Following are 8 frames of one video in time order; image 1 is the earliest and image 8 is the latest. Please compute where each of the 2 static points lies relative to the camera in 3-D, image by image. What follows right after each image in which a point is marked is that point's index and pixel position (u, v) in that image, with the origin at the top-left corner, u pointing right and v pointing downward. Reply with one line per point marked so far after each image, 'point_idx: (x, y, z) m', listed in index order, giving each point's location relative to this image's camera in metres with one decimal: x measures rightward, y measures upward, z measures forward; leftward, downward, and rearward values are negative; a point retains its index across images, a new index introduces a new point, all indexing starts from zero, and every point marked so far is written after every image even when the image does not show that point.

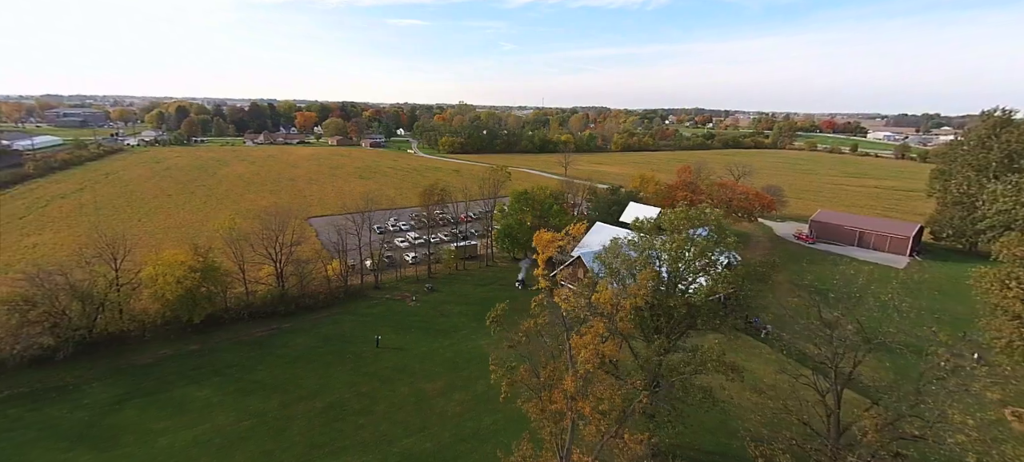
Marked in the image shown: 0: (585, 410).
0: (+2.0, -4.9, +12.1) m
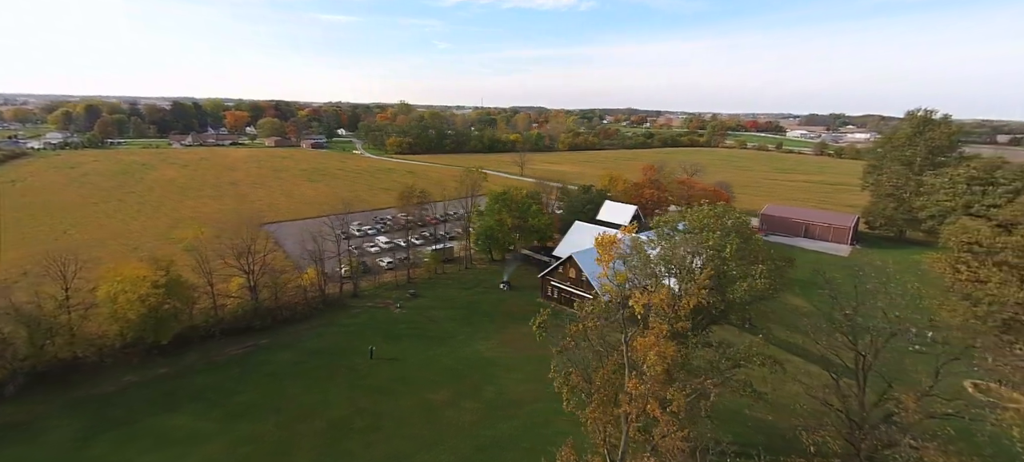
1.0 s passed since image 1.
0: (+3.8, -4.9, +11.9) m
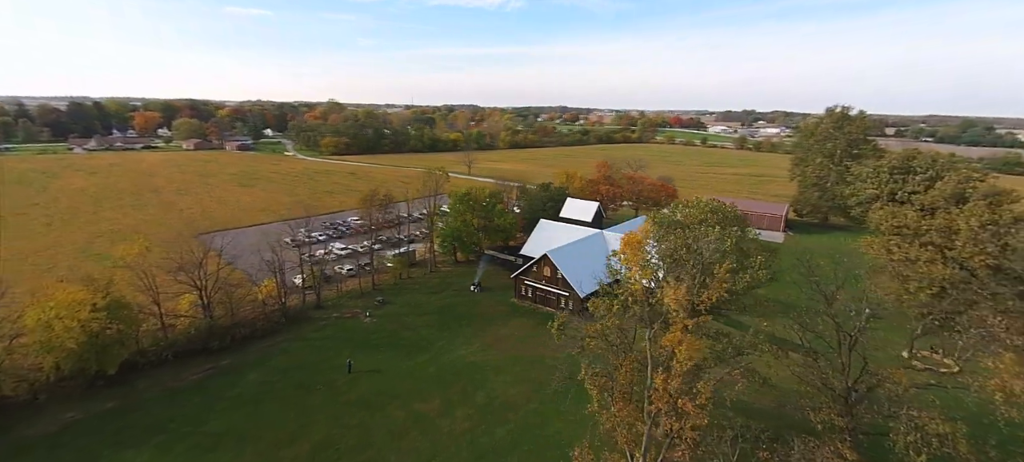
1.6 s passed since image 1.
0: (+4.8, -4.8, +12.2) m
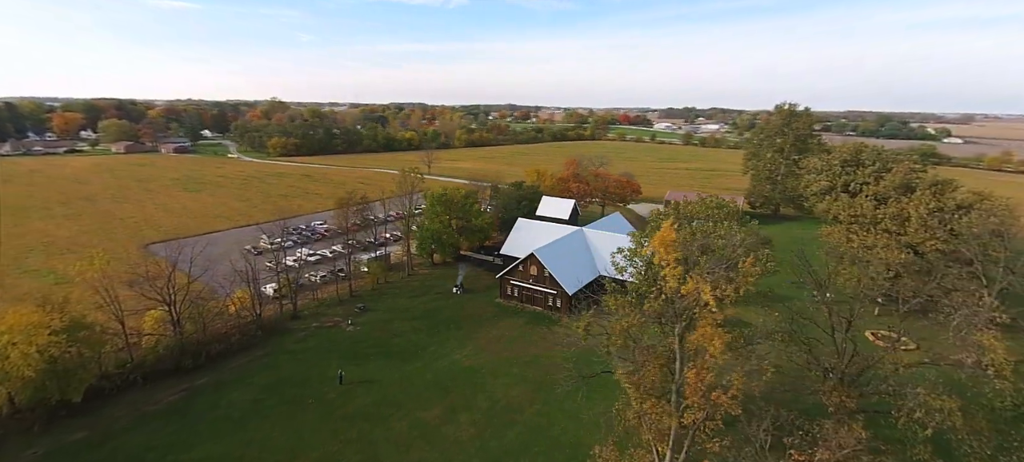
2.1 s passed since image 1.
0: (+5.9, -4.7, +12.5) m
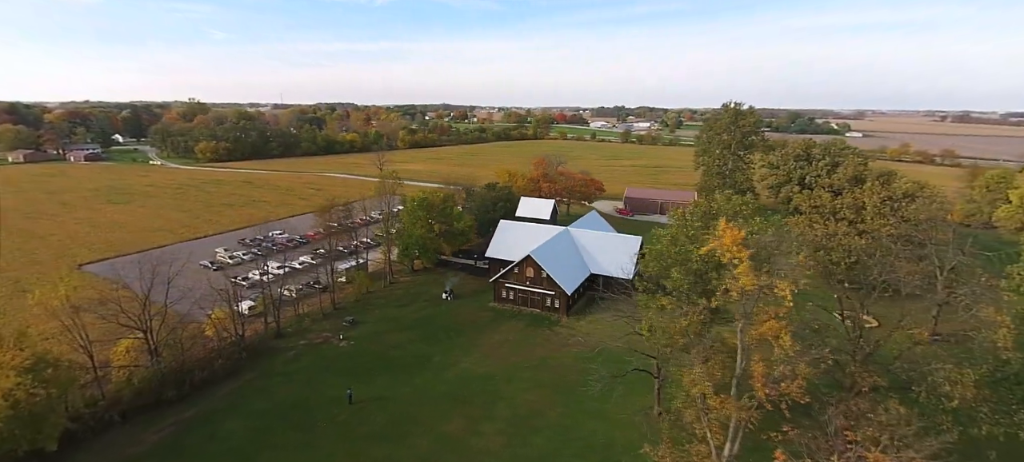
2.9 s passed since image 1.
0: (+8.1, -4.6, +13.0) m
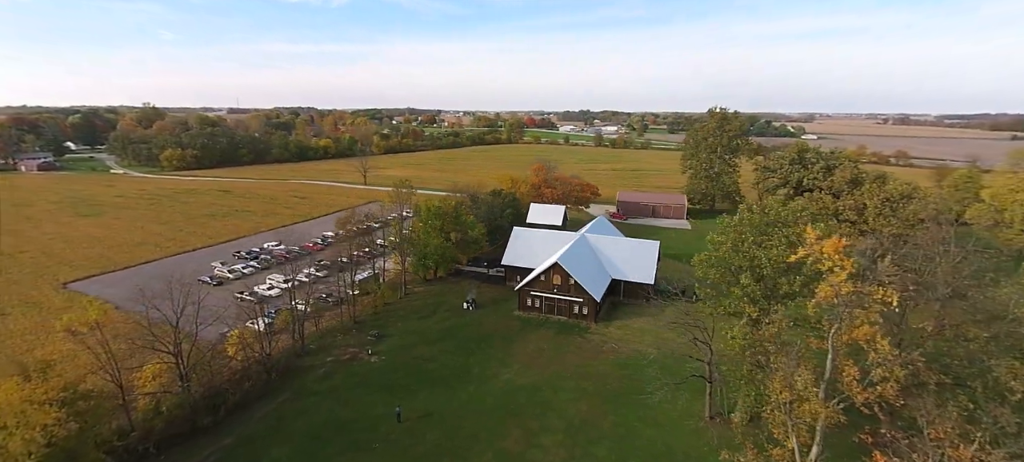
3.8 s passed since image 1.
0: (+11.3, -4.9, +13.3) m
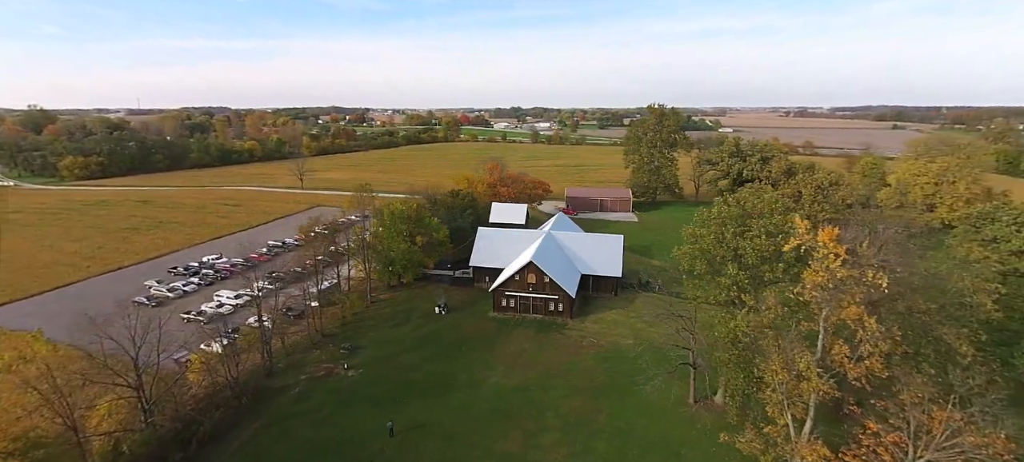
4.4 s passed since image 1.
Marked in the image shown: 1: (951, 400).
0: (+12.0, -4.5, +14.7) m
1: (+14.6, -5.6, +14.9) m
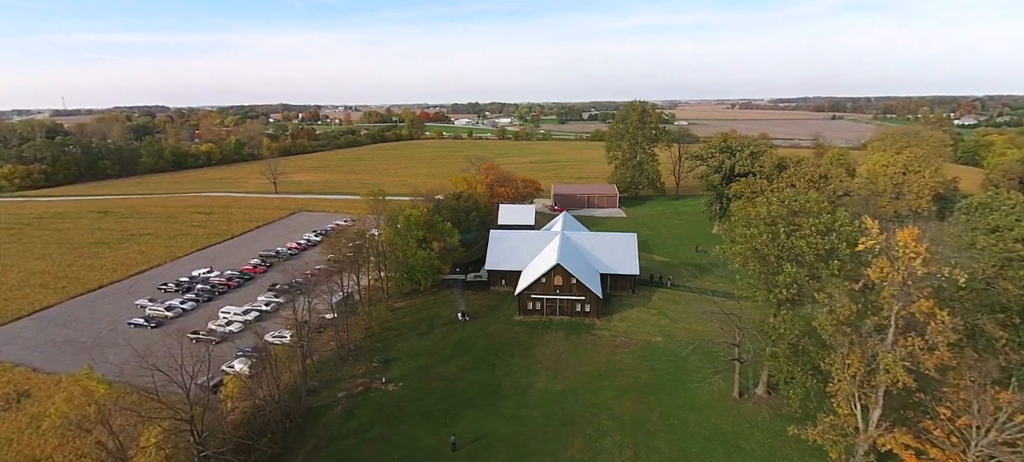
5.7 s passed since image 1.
0: (+15.4, -4.5, +15.7) m
1: (+18.0, -5.5, +16.1) m
